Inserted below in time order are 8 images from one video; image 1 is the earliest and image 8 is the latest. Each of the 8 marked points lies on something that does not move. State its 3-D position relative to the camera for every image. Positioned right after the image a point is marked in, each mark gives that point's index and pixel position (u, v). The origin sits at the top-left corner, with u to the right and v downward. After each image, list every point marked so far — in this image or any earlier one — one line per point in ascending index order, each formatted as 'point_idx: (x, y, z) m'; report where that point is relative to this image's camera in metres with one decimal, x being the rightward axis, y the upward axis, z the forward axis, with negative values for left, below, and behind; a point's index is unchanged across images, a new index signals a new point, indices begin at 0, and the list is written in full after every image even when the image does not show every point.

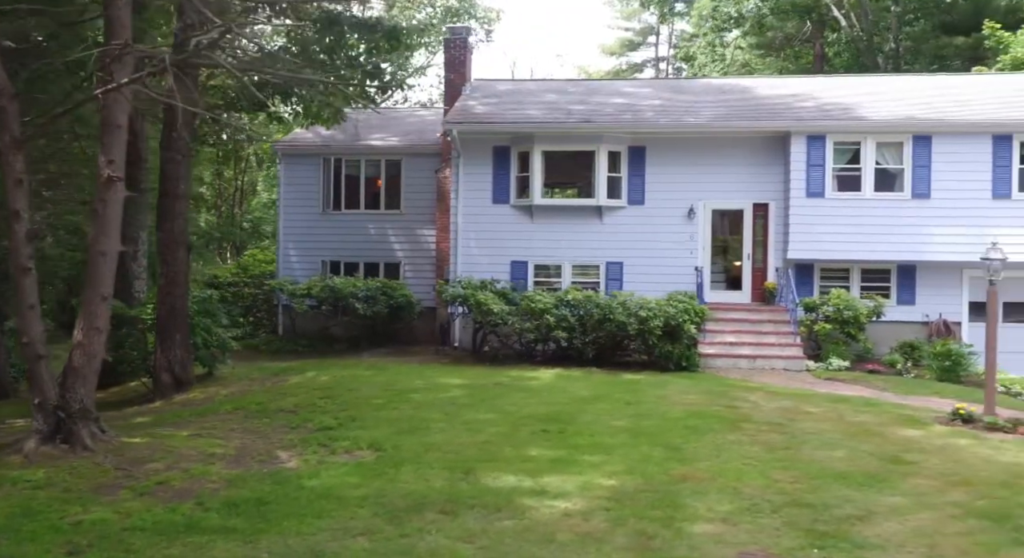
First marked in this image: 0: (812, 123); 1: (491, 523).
0: (+6.6, +3.4, +17.9) m
1: (-0.2, -2.1, +7.1) m
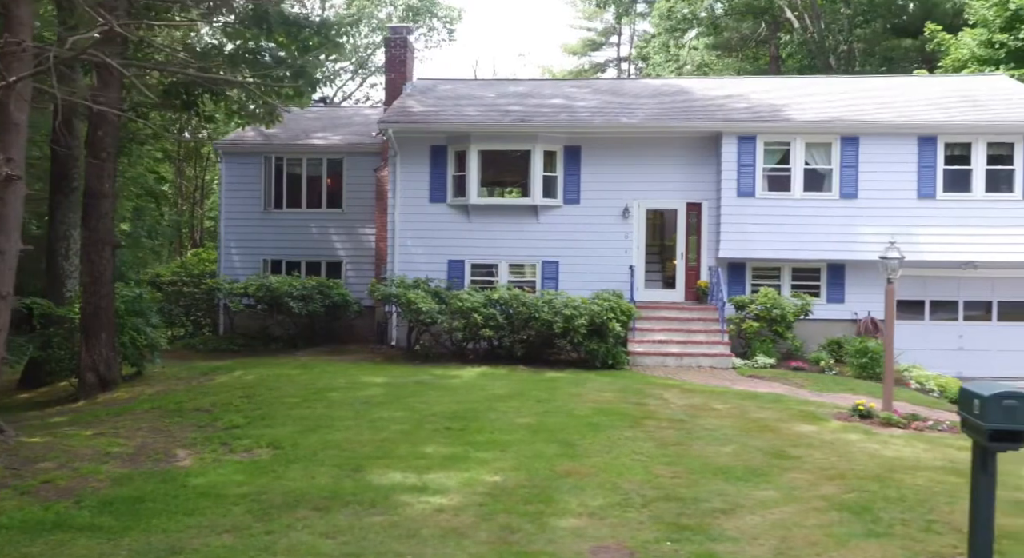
0: (+5.1, +3.5, +18.2) m
1: (-1.3, -2.1, +7.1) m
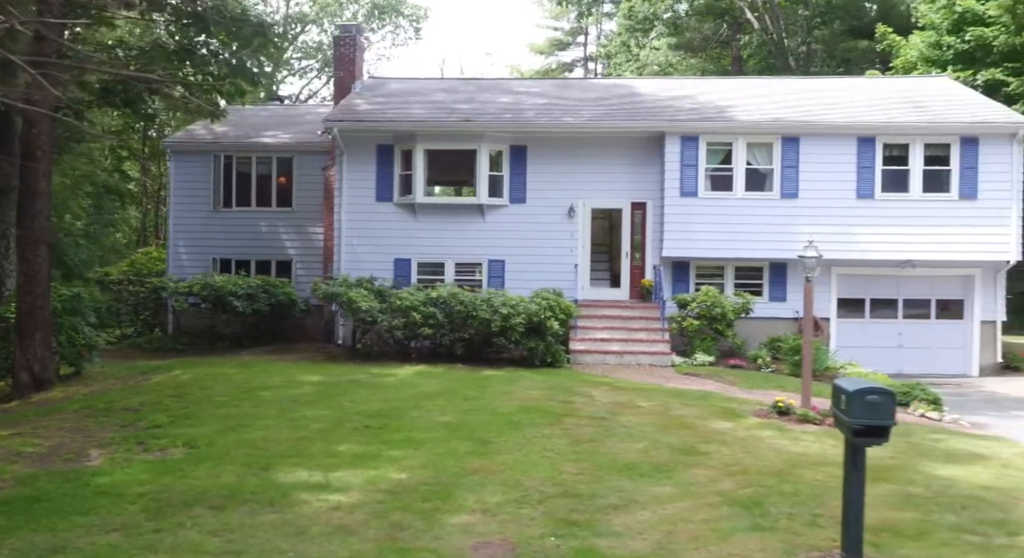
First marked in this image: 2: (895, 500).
0: (+3.9, +3.5, +18.3) m
1: (-2.3, -2.1, +7.1) m
2: (+3.5, -2.0, +7.5) m
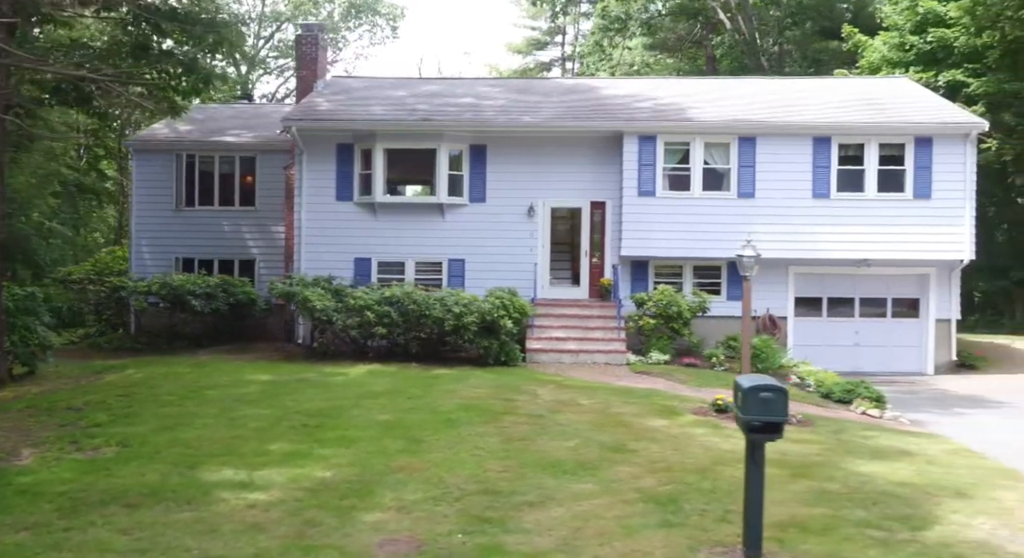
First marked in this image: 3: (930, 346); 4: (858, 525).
0: (+2.9, +3.5, +18.4) m
1: (-3.0, -2.1, +7.1) m
2: (+2.8, -2.0, +7.6) m
3: (+9.8, -1.6, +19.0) m
4: (+2.9, -2.1, +6.8) m
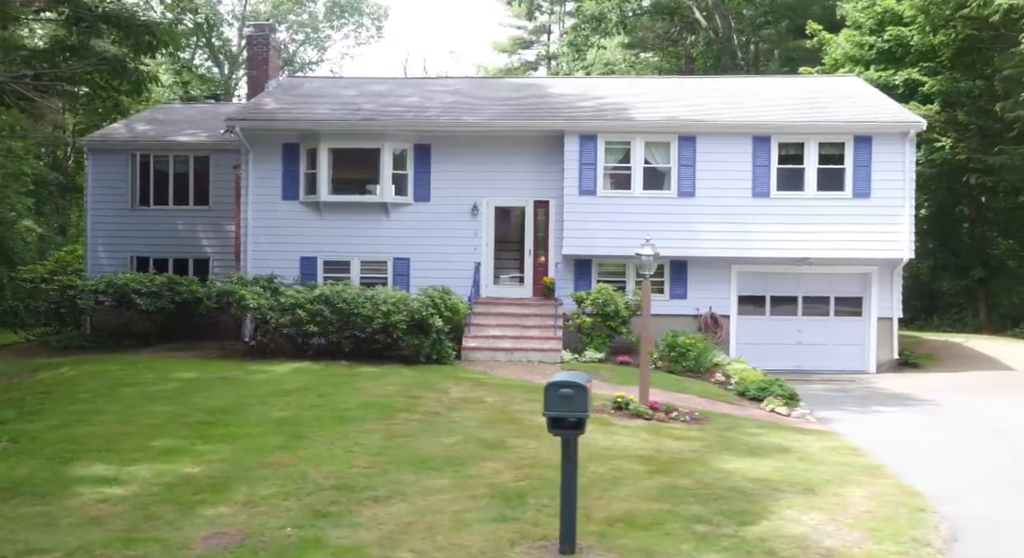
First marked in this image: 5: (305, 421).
0: (+1.6, +3.6, +18.5) m
1: (-4.4, -2.1, +7.3) m
2: (+1.4, -2.0, +7.7) m
3: (+8.4, -1.5, +19.1) m
4: (+1.5, -2.1, +6.9) m
5: (-2.6, -1.8, +10.4) m
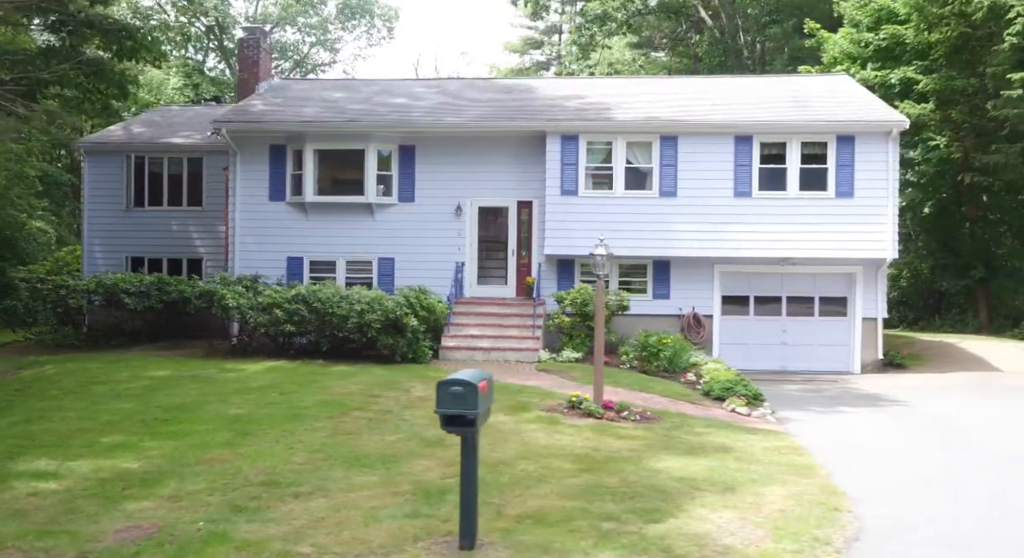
0: (+1.1, +3.6, +18.6) m
1: (-5.2, -2.1, +7.5) m
2: (+0.6, -2.0, +7.8) m
3: (+8.0, -1.5, +18.9) m
4: (+0.7, -2.1, +7.0) m
5: (-3.3, -1.8, +10.5) m
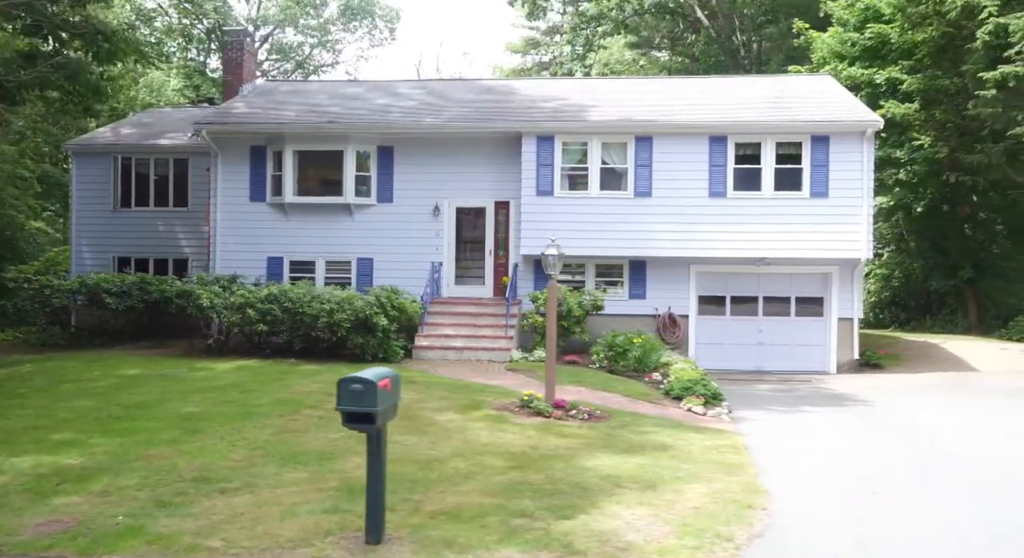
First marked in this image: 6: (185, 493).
0: (+0.6, +3.6, +18.7) m
1: (-5.9, -2.1, +7.7) m
2: (-0.1, -2.0, +7.9) m
3: (+7.4, -1.5, +18.9) m
4: (0.0, -2.1, +7.1) m
5: (-4.0, -1.8, +10.7) m
6: (-3.1, -2.0, +7.7) m
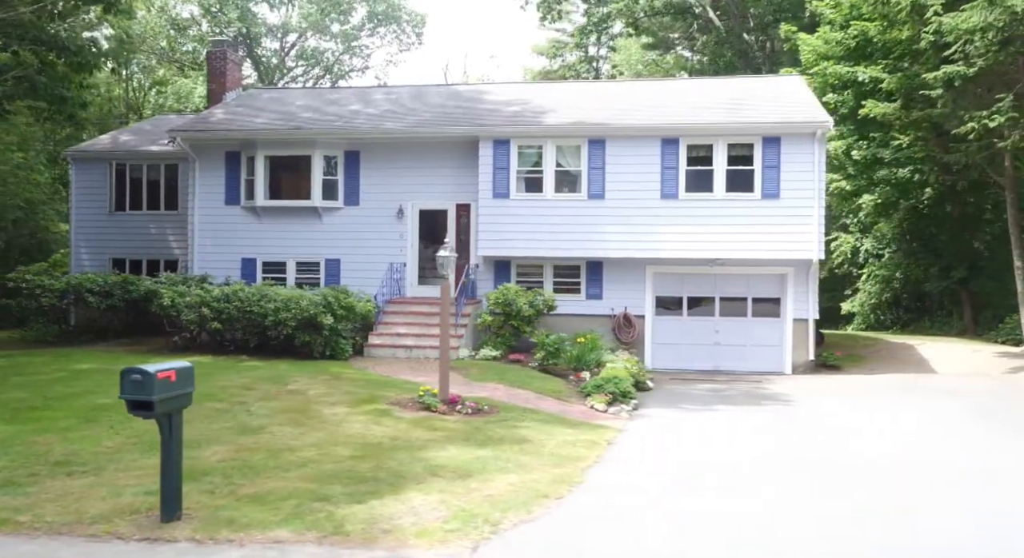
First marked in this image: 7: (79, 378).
0: (-0.5, +3.5, +19.1) m
1: (-7.7, -2.1, +8.6) m
2: (-1.9, -2.0, +8.4) m
3: (+6.4, -1.6, +18.9) m
4: (-1.9, -2.1, +7.6) m
5: (-5.6, -1.8, +11.5) m
6: (-4.9, -2.0, +8.4) m
7: (-7.5, -1.7, +14.1) m
